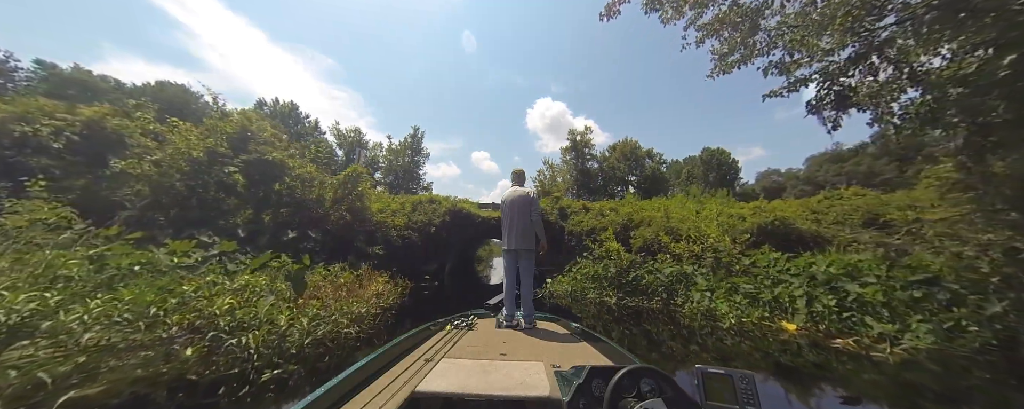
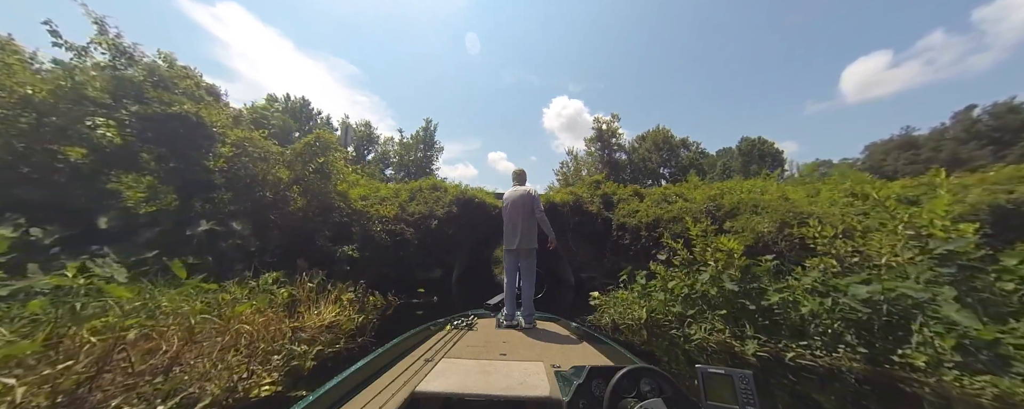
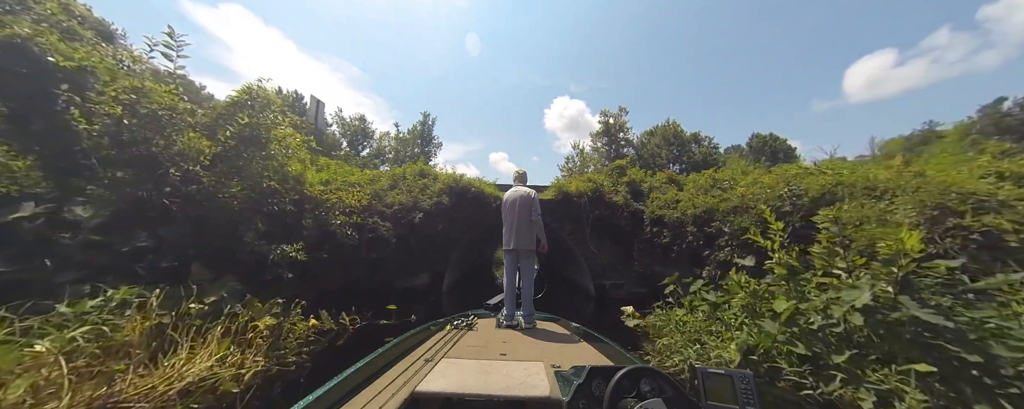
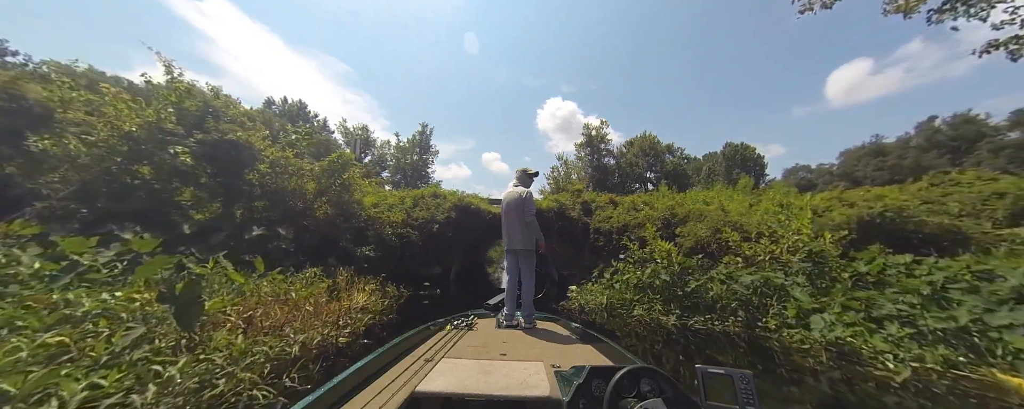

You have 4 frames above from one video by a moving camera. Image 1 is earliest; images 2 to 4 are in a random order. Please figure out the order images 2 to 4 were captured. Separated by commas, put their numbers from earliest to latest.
4, 2, 3
